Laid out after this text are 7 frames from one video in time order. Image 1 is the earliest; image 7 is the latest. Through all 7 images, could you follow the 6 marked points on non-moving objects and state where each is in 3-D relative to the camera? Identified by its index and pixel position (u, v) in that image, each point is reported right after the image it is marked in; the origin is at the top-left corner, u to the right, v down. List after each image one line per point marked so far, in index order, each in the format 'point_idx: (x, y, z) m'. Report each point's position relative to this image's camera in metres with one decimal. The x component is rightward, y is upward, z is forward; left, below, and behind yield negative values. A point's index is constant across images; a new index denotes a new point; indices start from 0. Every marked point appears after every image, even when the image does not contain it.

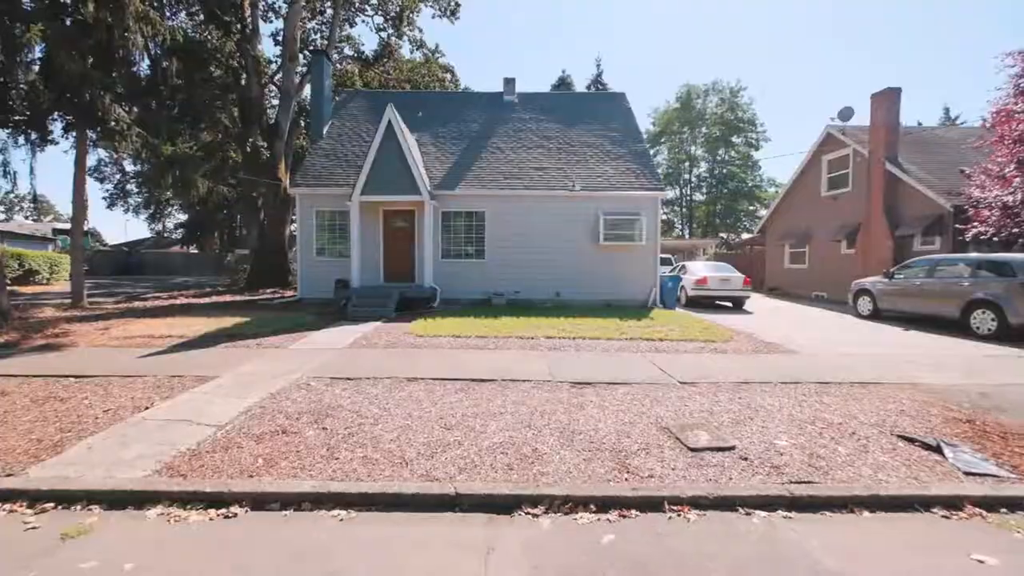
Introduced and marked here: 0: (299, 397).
0: (-2.3, -1.2, +6.3) m
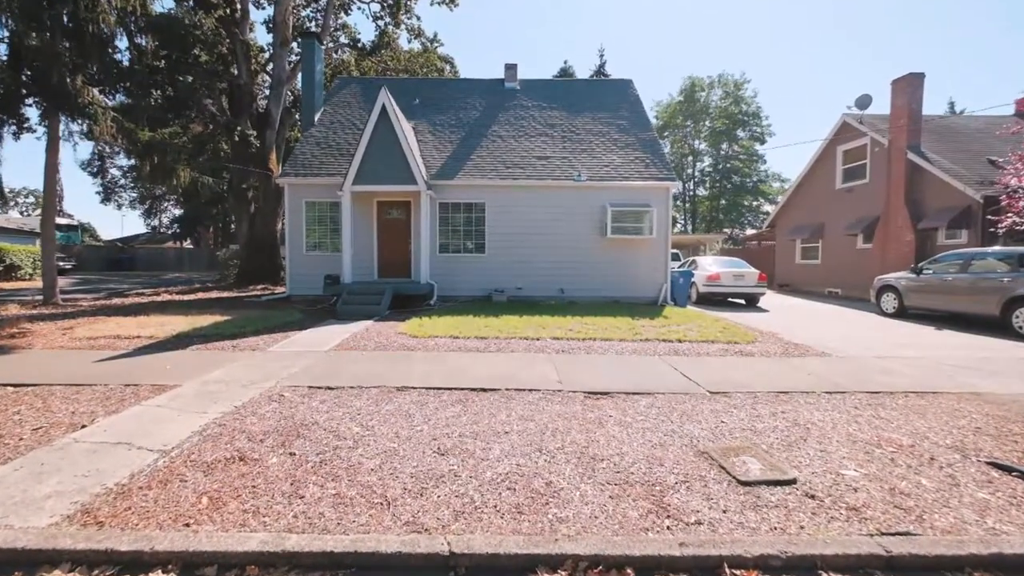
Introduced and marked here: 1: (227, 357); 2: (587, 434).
0: (-2.2, -1.1, +5.4) m
1: (-3.9, -0.9, +7.8) m
2: (+0.6, -1.2, +4.9) m
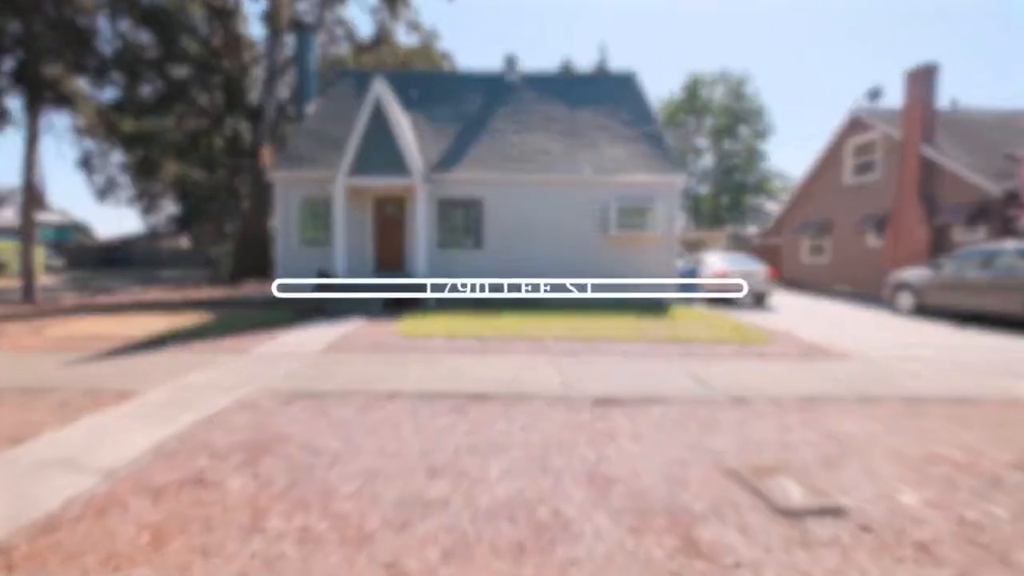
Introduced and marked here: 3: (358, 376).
0: (-2.2, -1.1, +4.8) m
1: (-3.9, -0.9, +7.3) m
2: (+0.6, -1.2, +4.4) m
3: (-1.7, -1.0, +6.5) m
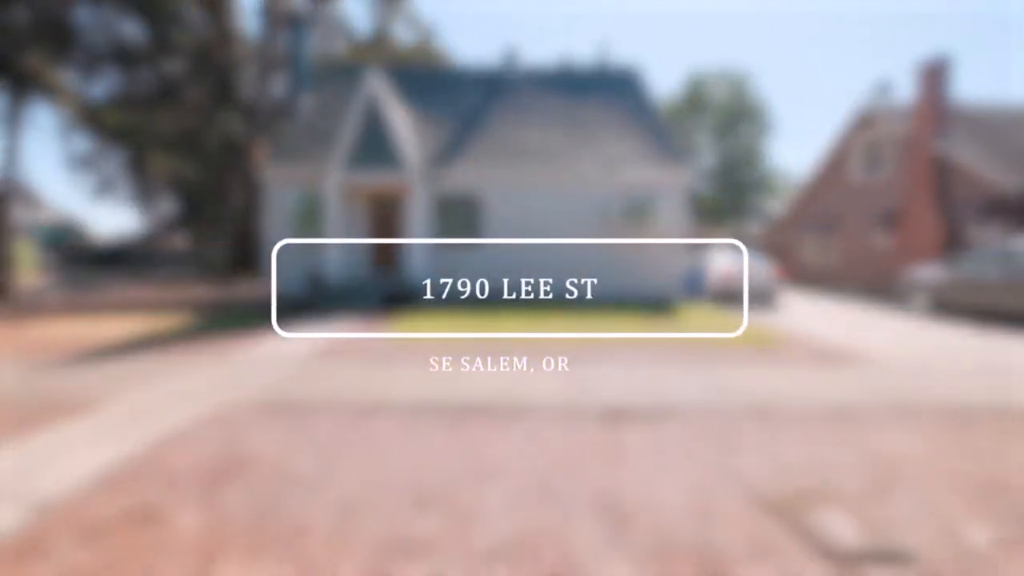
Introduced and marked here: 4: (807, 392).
0: (-2.2, -1.1, +4.3) m
1: (-3.9, -0.9, +6.8) m
2: (+0.6, -1.2, +3.8) m
3: (-1.7, -1.0, +5.9) m
4: (+2.9, -1.0, +5.7) m
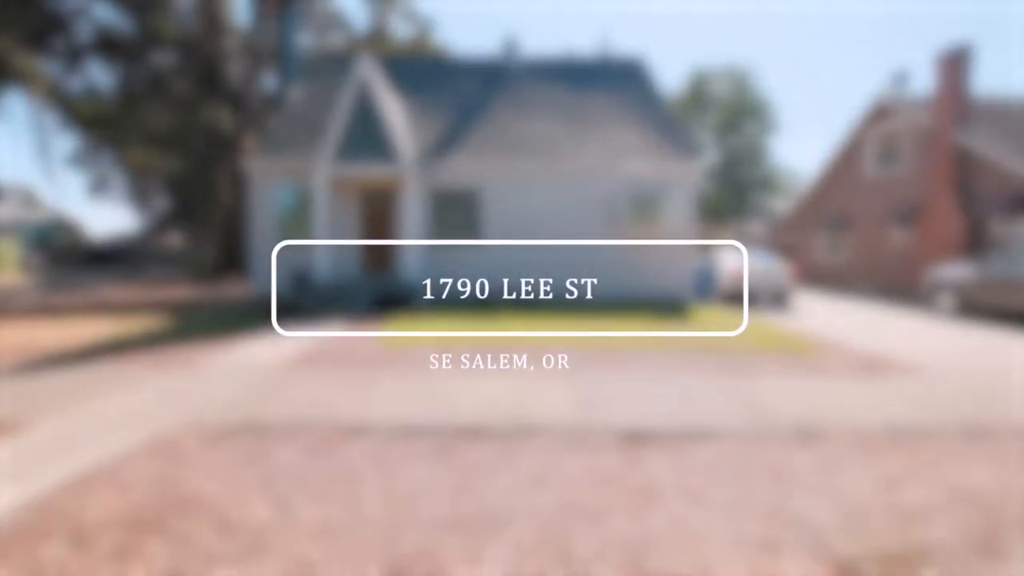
0: (-2.2, -1.1, +3.5) m
1: (-3.9, -0.9, +6.0) m
2: (+0.7, -1.2, +3.1) m
3: (-1.7, -1.0, +5.2) m
4: (+3.0, -1.0, +4.9) m
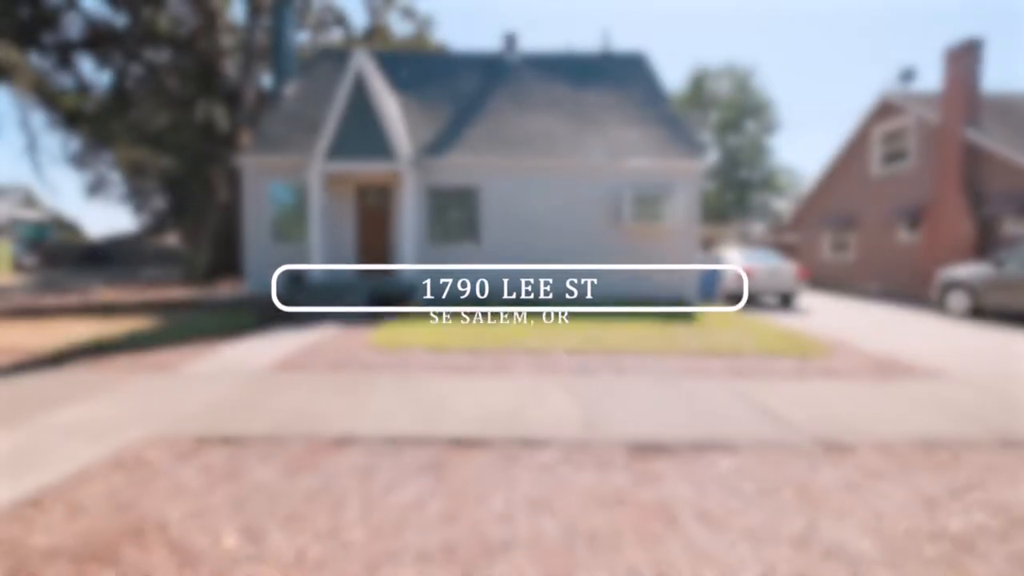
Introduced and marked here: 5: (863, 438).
0: (-2.2, -1.1, +3.2) m
1: (-3.9, -0.9, +5.6) m
2: (+0.7, -1.2, +2.7) m
3: (-1.7, -1.0, +4.8) m
4: (+3.0, -1.0, +4.6) m
5: (+2.5, -1.1, +4.3) m
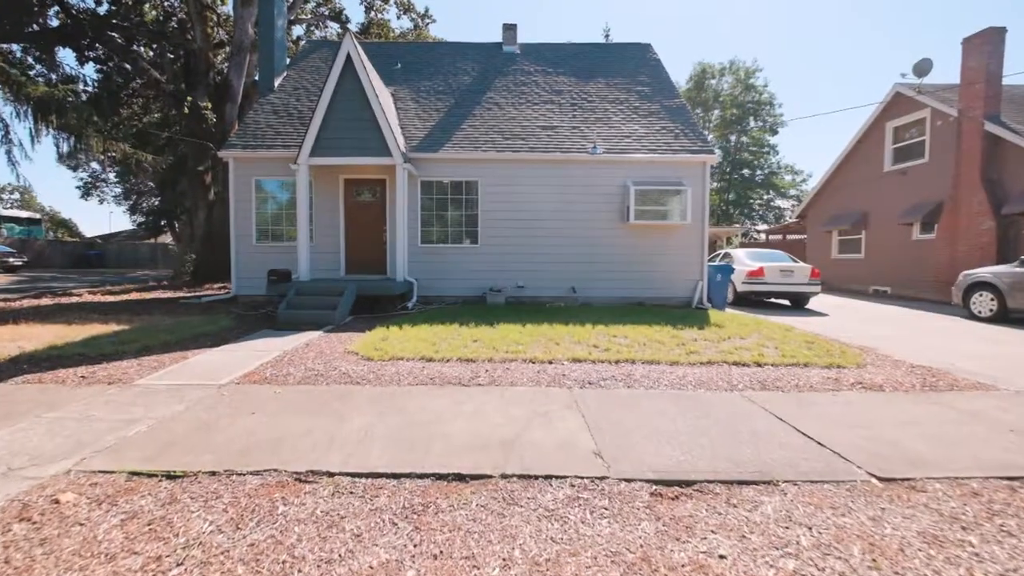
0: (-2.2, -1.1, +2.5) m
1: (-3.9, -0.9, +5.0) m
2: (+0.7, -1.2, +2.1) m
3: (-1.7, -1.0, +4.2) m
4: (+2.9, -1.1, +3.9) m
5: (+2.5, -1.1, +3.6) m
